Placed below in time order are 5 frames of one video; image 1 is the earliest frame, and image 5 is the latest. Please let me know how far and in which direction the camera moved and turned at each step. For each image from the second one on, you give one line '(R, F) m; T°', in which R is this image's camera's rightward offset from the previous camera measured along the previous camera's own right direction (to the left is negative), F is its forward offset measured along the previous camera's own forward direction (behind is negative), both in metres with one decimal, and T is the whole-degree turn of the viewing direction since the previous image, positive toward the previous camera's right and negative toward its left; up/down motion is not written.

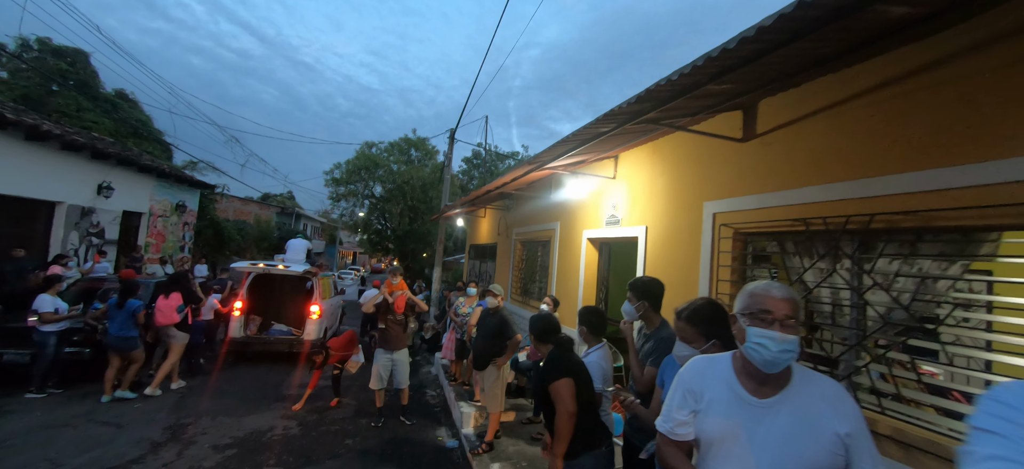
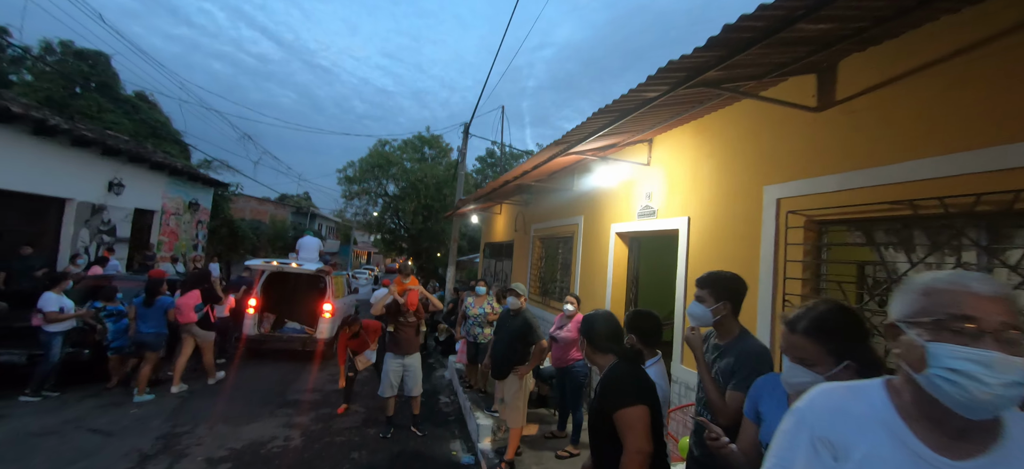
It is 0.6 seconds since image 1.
(-0.1, +0.5) m; -2°
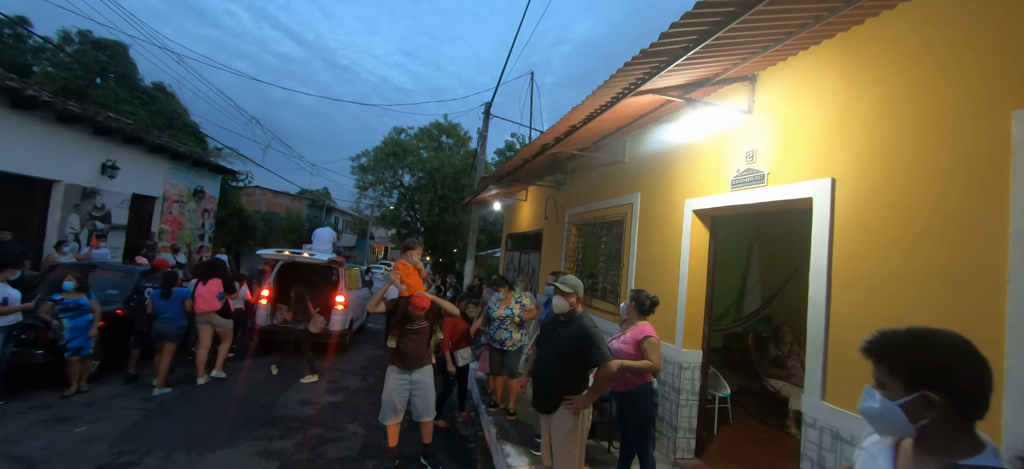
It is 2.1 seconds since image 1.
(-0.2, +1.2) m; -2°
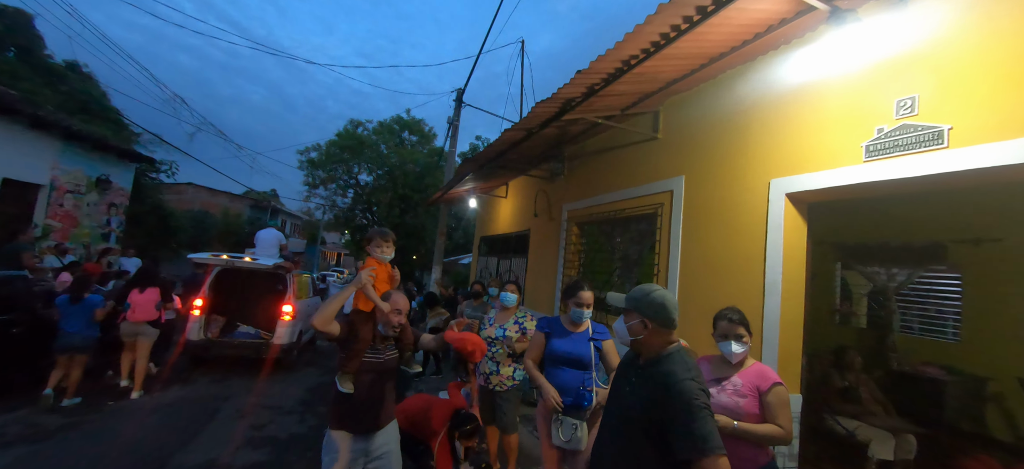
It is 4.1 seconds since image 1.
(-0.4, +1.3) m; +6°
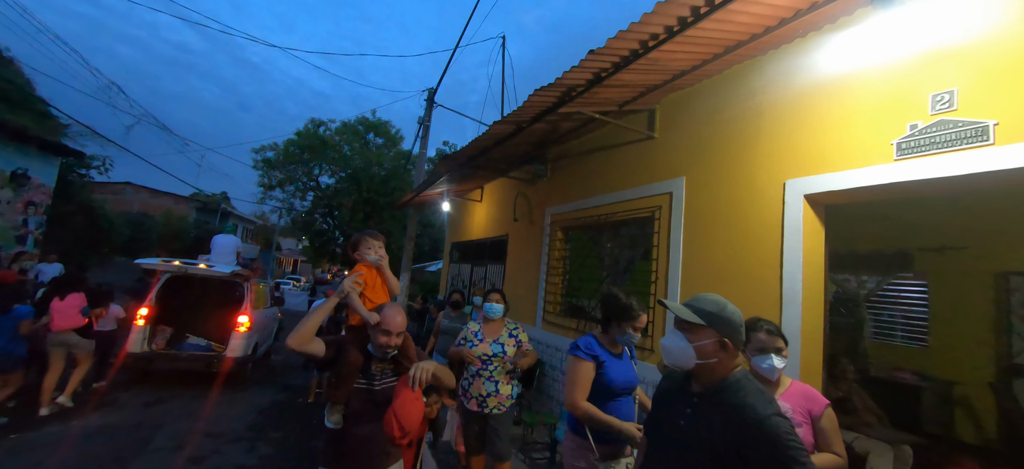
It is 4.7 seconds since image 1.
(-0.2, +0.3) m; +5°
